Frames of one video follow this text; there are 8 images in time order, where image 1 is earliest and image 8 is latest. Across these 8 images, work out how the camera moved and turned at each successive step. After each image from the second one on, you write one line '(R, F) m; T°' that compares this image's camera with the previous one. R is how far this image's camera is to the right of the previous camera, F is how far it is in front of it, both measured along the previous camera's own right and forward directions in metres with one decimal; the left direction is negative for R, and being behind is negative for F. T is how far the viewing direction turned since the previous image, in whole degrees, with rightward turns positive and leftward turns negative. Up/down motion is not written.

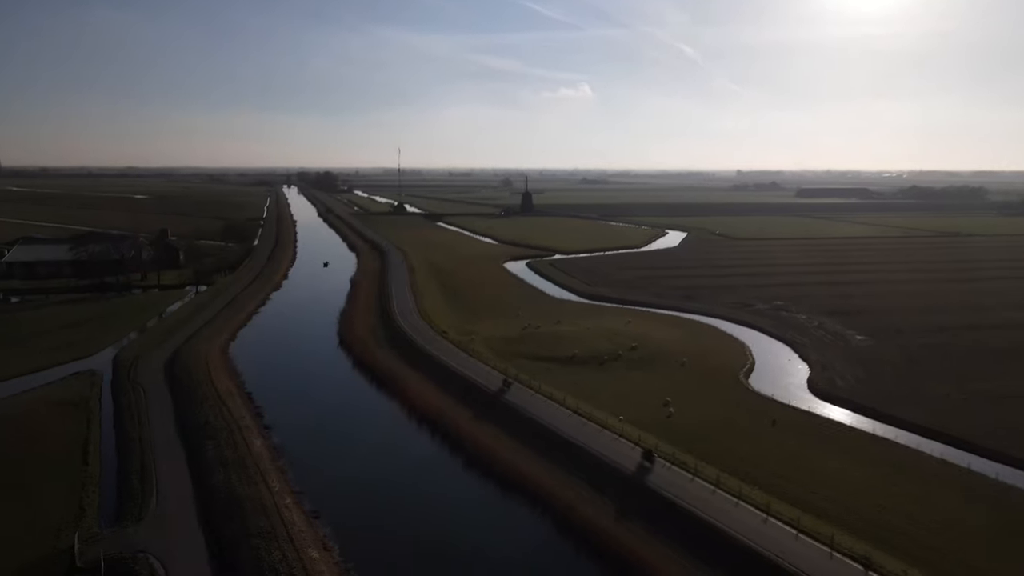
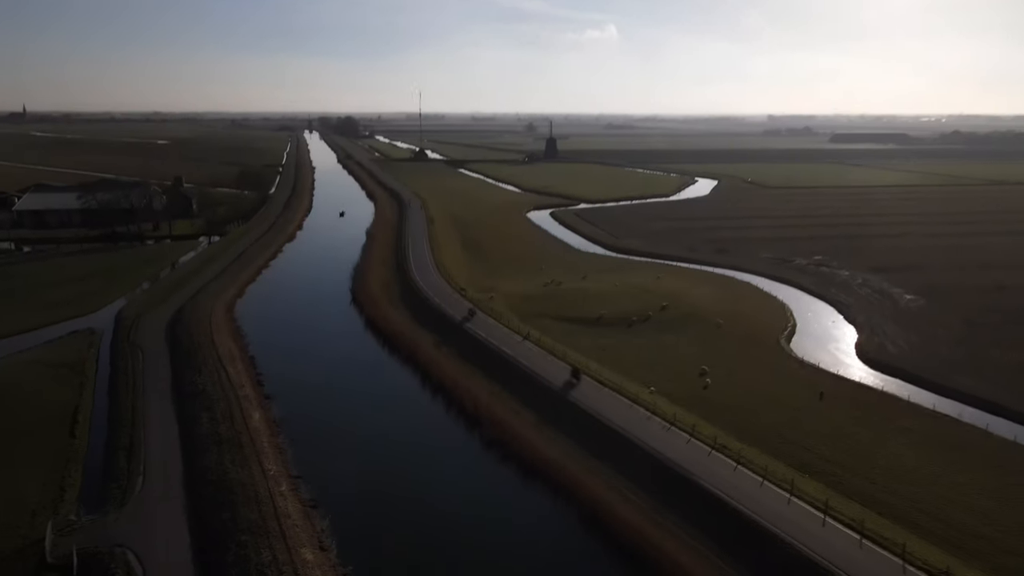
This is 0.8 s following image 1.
(0.0, +1.7) m; -2°
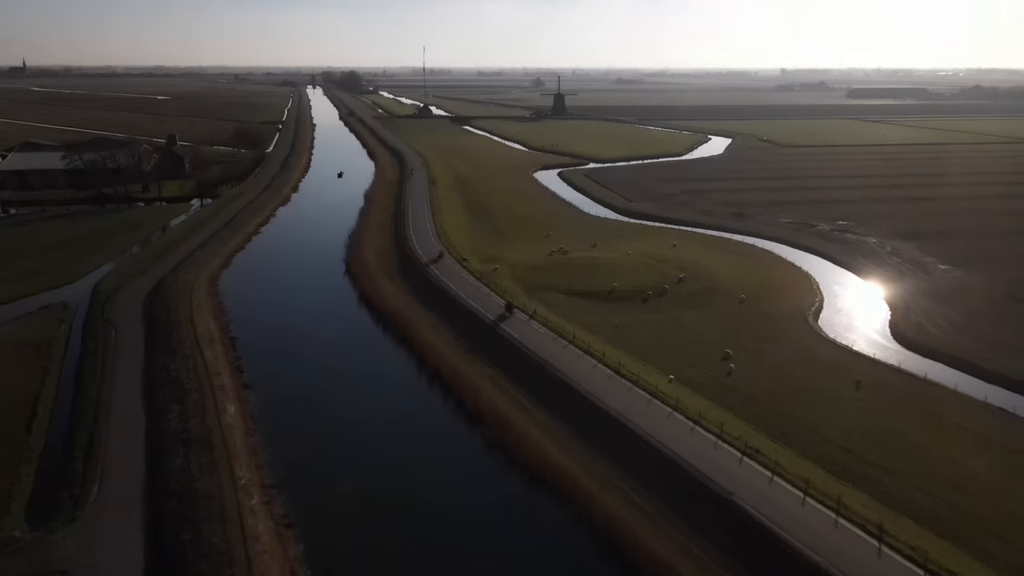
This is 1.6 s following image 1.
(0.0, +1.7) m; -1°
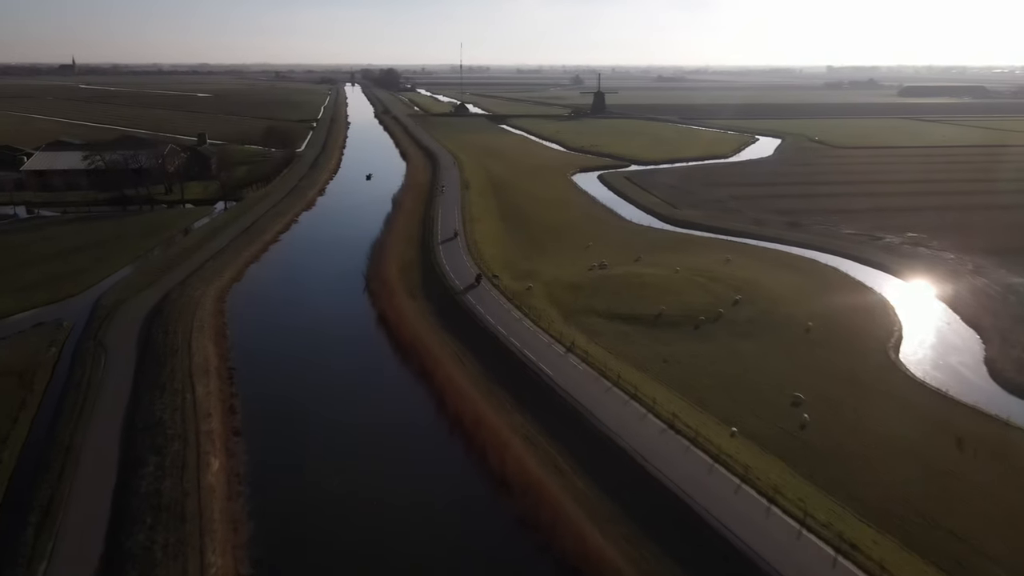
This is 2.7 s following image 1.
(0.0, +2.2) m; -3°
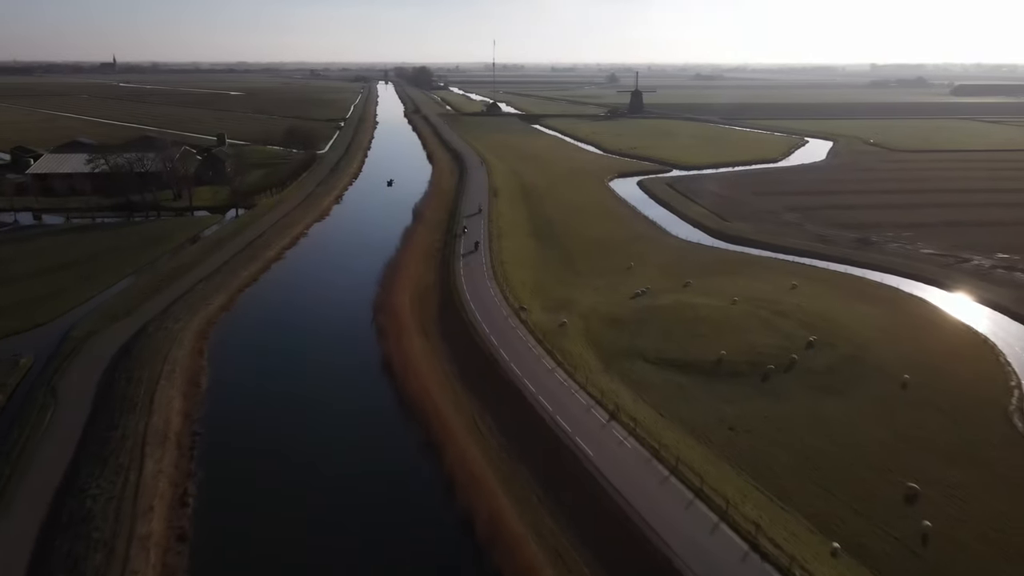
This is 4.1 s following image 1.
(0.0, +3.1) m; -2°
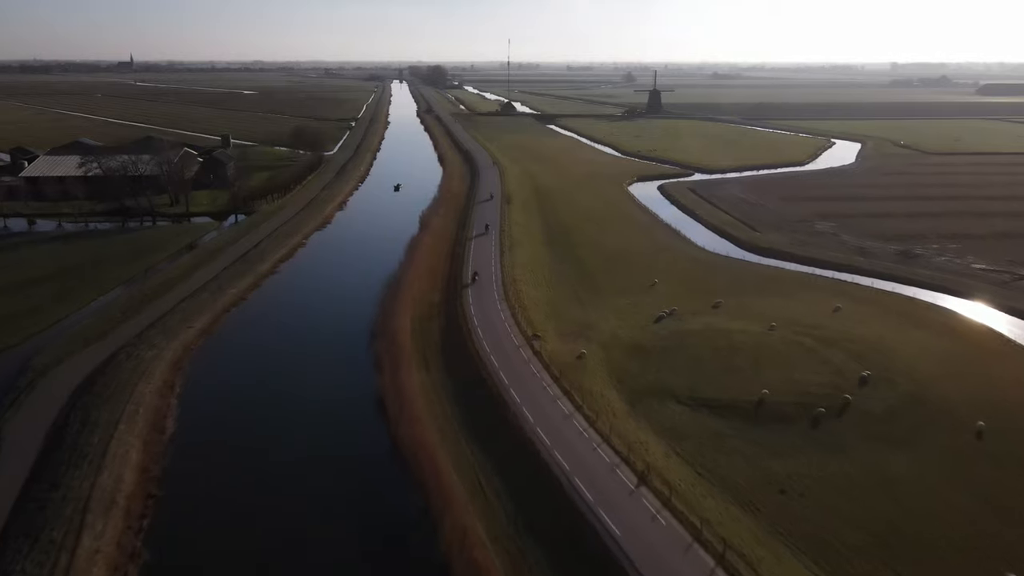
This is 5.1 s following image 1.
(0.0, +2.0) m; -1°
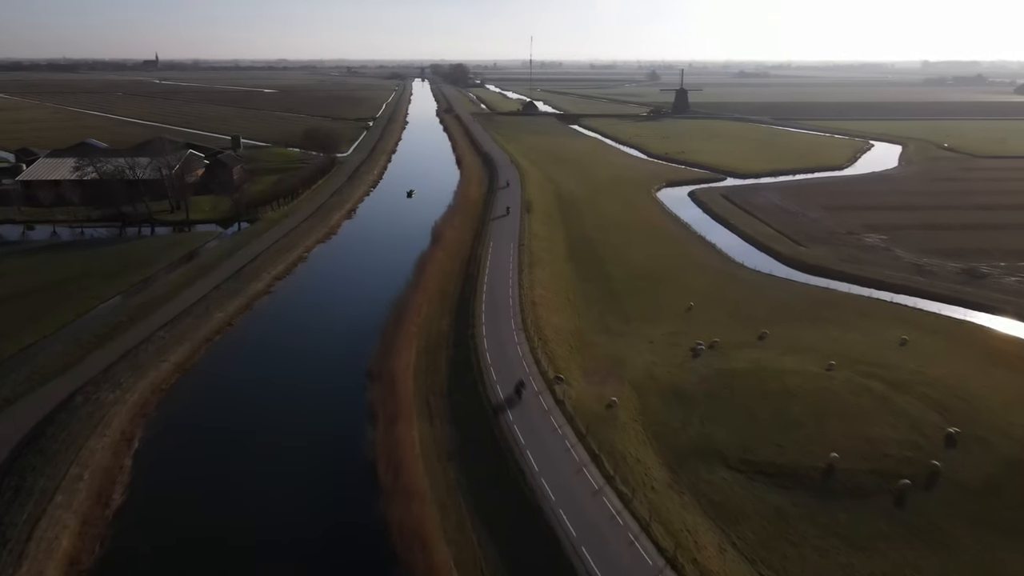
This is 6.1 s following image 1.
(0.0, +2.3) m; -2°
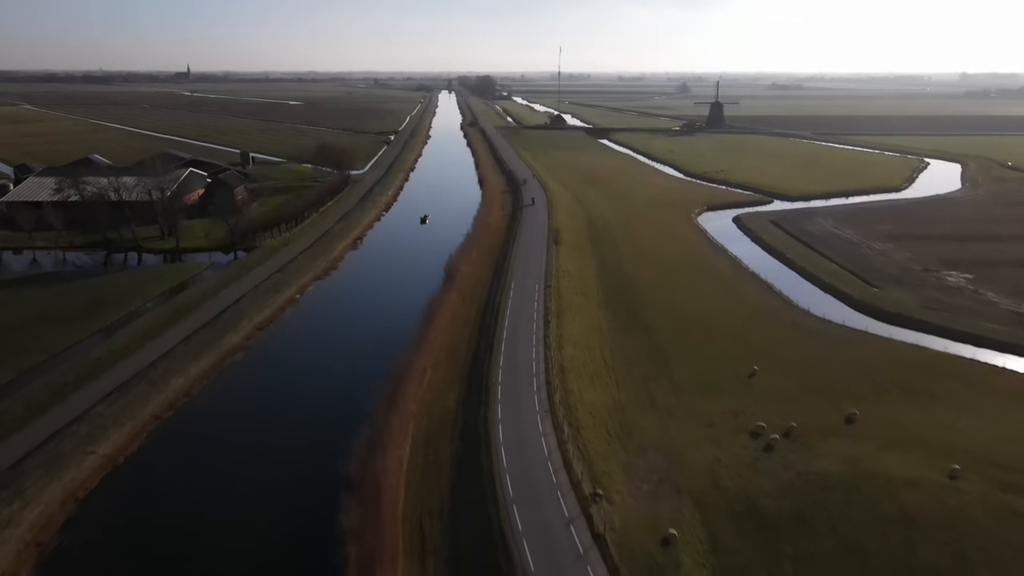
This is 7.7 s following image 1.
(0.0, +3.4) m; -2°
